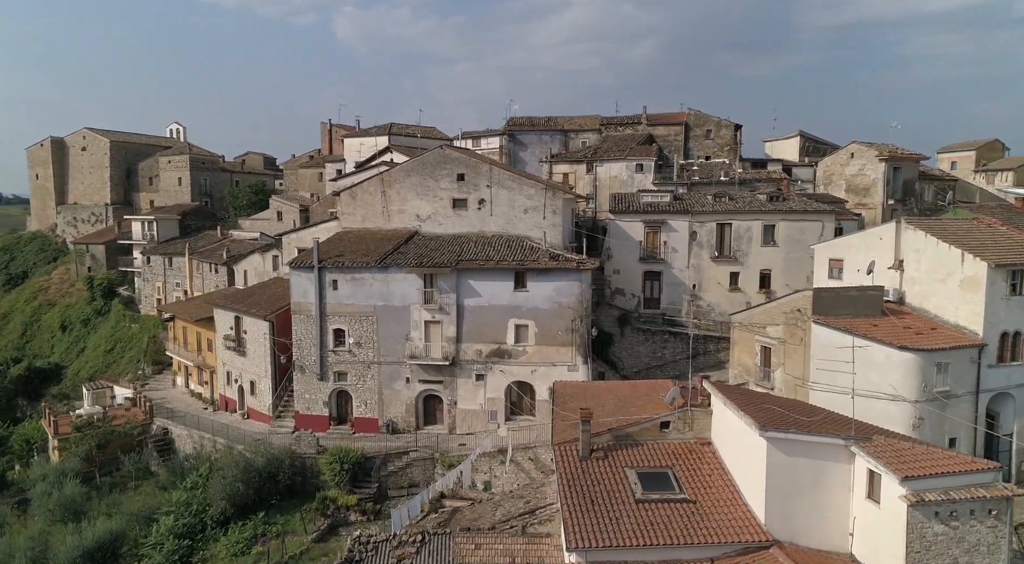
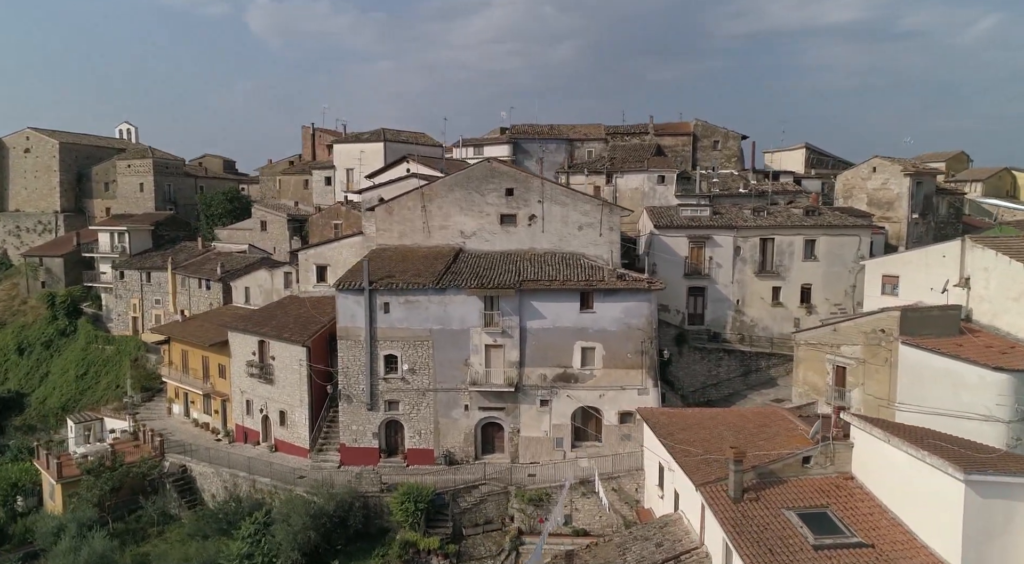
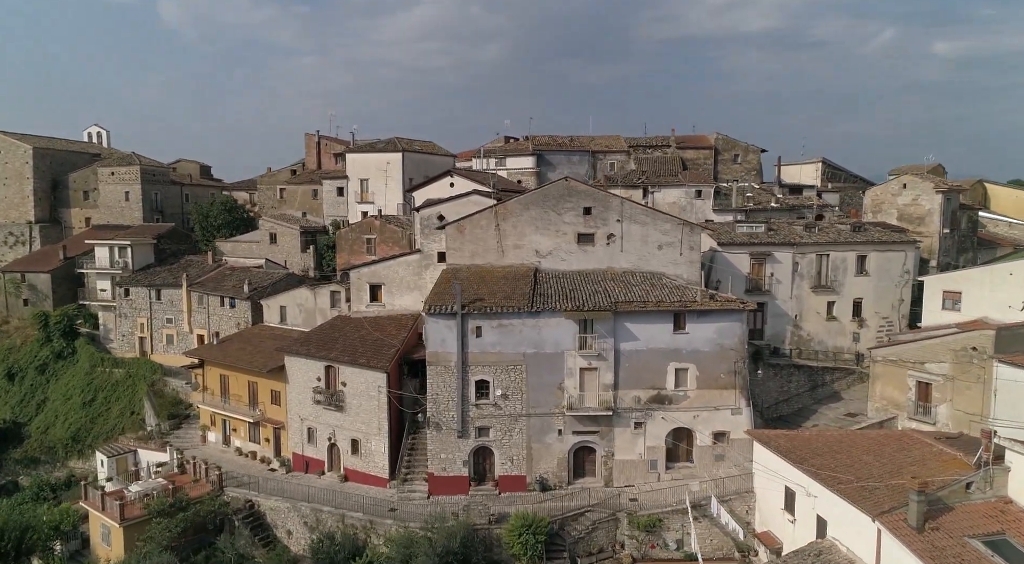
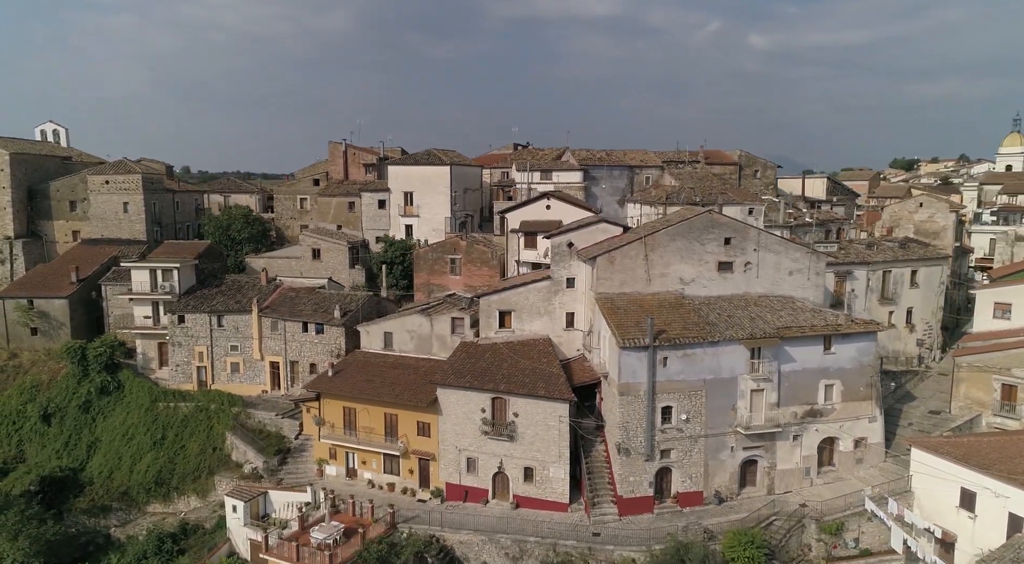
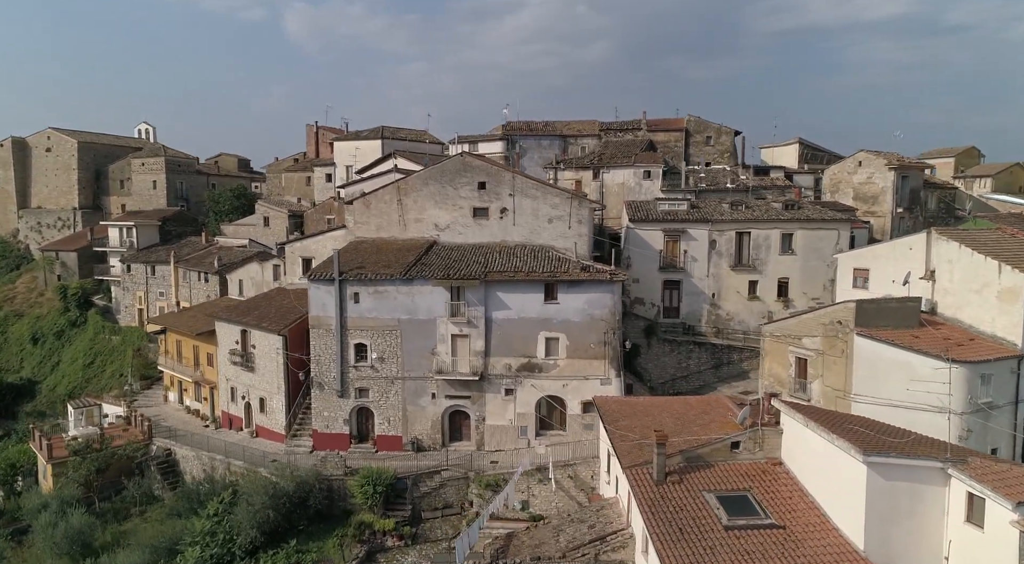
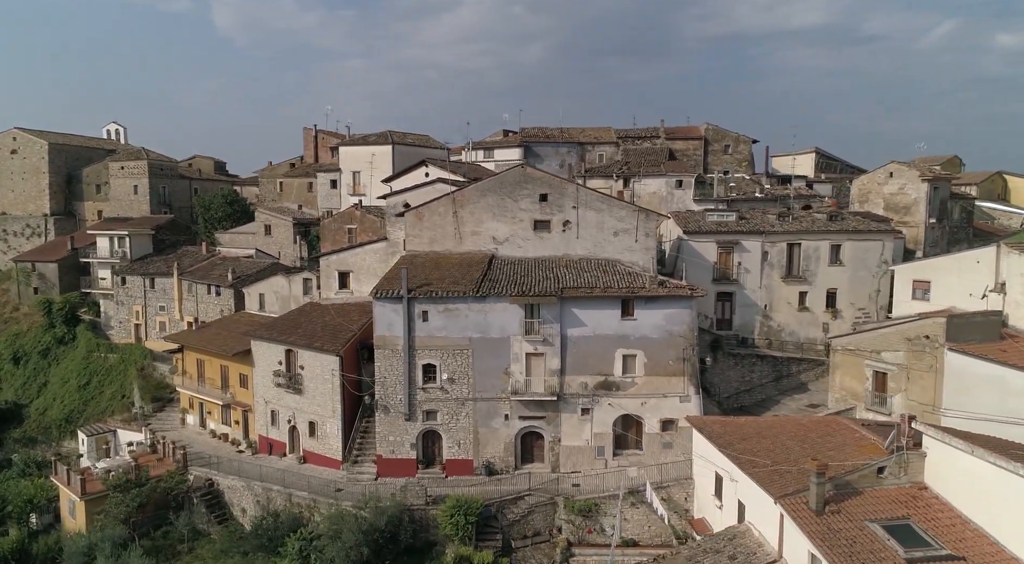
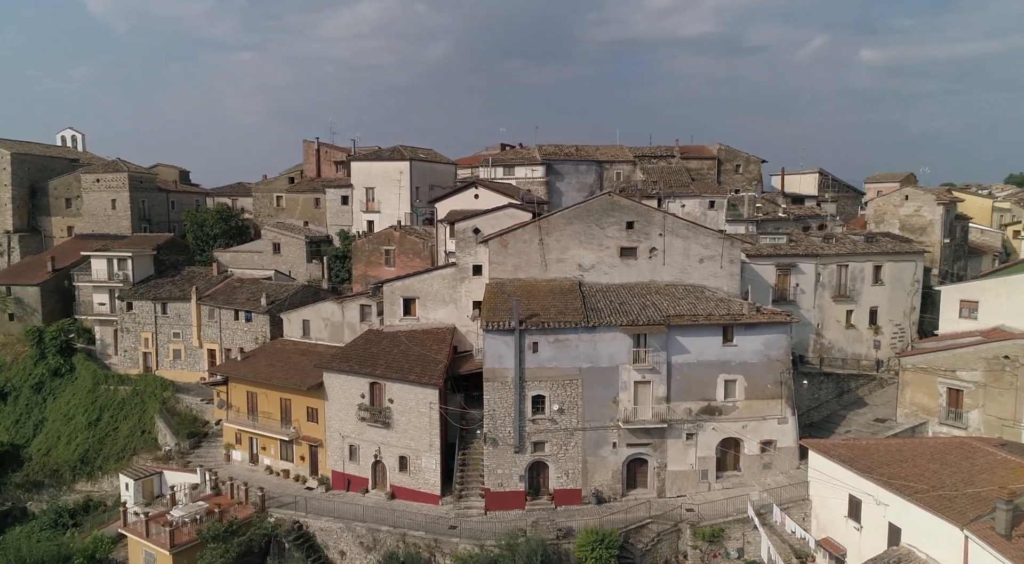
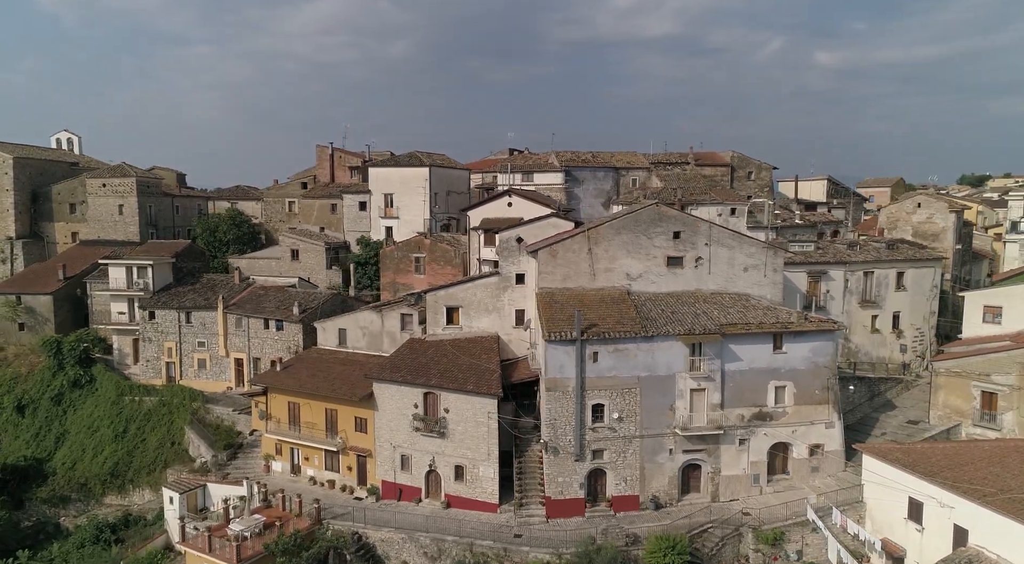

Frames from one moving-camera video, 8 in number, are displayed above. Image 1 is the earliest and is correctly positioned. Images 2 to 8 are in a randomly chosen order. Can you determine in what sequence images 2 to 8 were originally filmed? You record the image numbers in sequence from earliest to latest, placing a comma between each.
5, 2, 6, 3, 7, 8, 4
